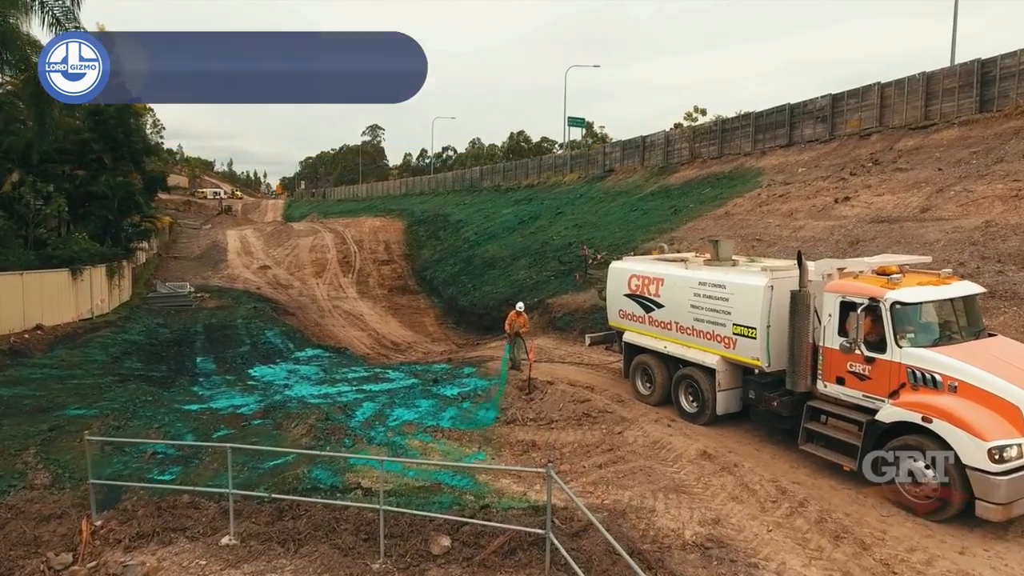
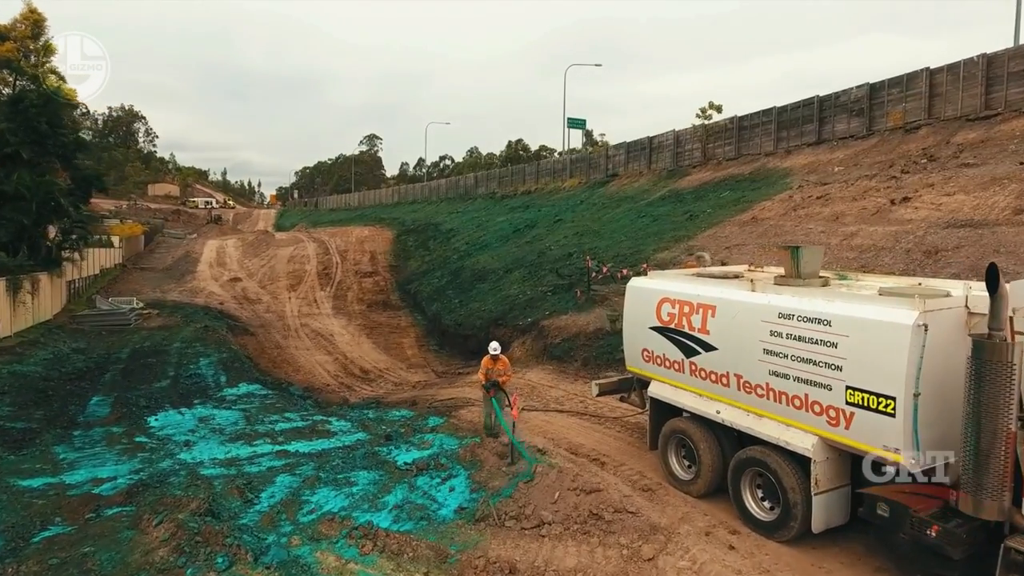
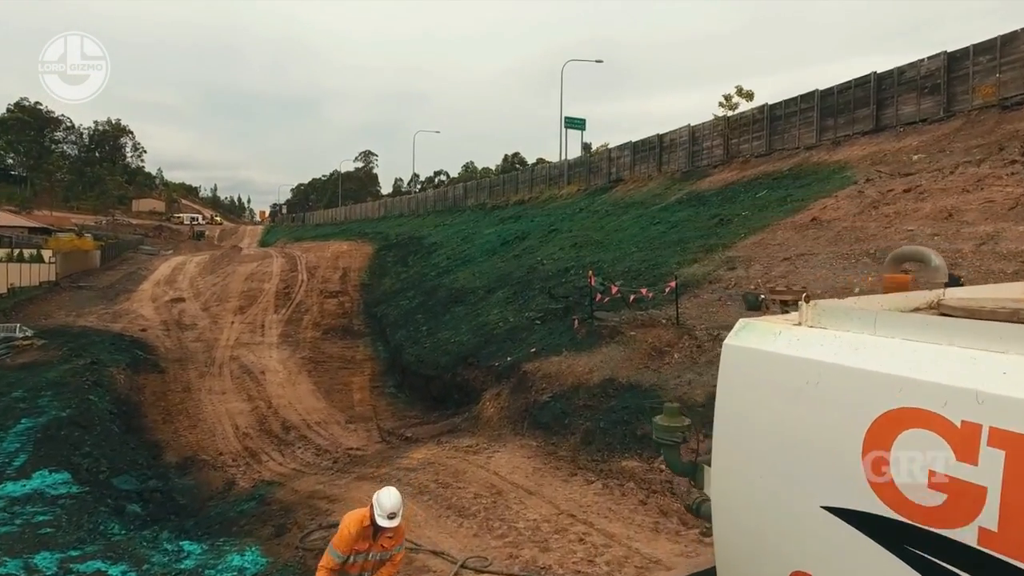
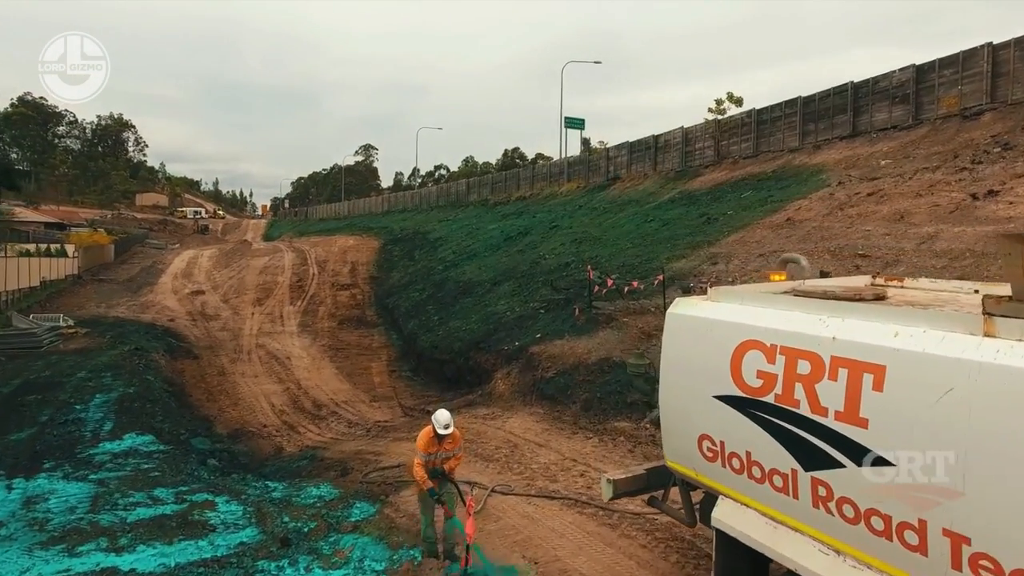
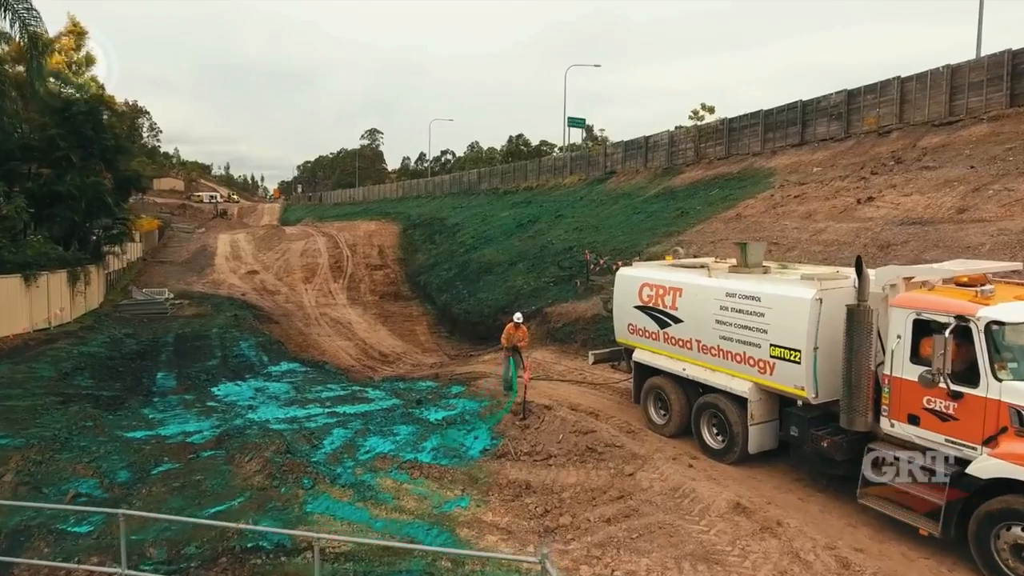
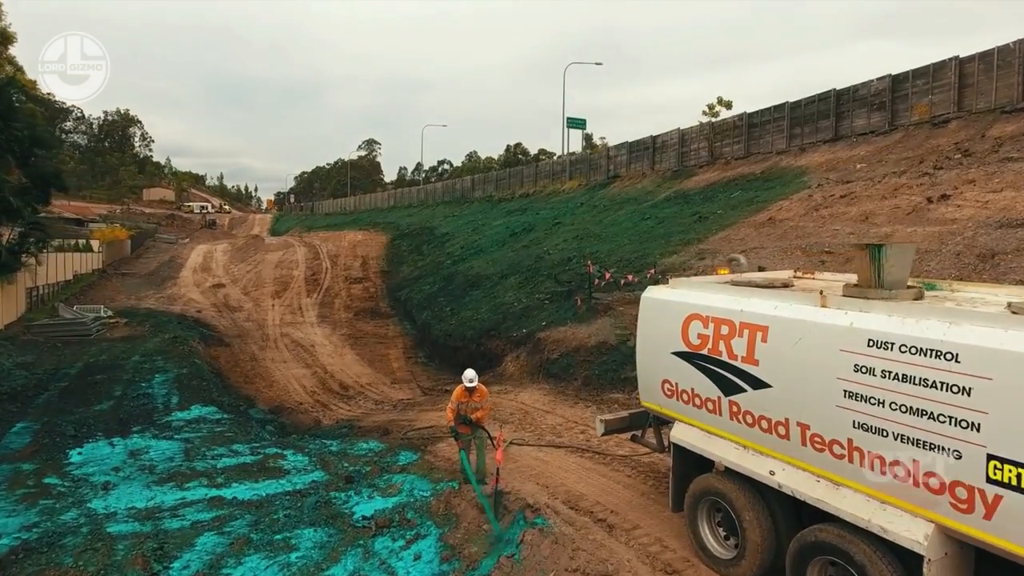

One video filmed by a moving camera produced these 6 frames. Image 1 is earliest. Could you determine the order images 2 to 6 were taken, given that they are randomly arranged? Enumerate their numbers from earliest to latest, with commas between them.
5, 2, 6, 4, 3
